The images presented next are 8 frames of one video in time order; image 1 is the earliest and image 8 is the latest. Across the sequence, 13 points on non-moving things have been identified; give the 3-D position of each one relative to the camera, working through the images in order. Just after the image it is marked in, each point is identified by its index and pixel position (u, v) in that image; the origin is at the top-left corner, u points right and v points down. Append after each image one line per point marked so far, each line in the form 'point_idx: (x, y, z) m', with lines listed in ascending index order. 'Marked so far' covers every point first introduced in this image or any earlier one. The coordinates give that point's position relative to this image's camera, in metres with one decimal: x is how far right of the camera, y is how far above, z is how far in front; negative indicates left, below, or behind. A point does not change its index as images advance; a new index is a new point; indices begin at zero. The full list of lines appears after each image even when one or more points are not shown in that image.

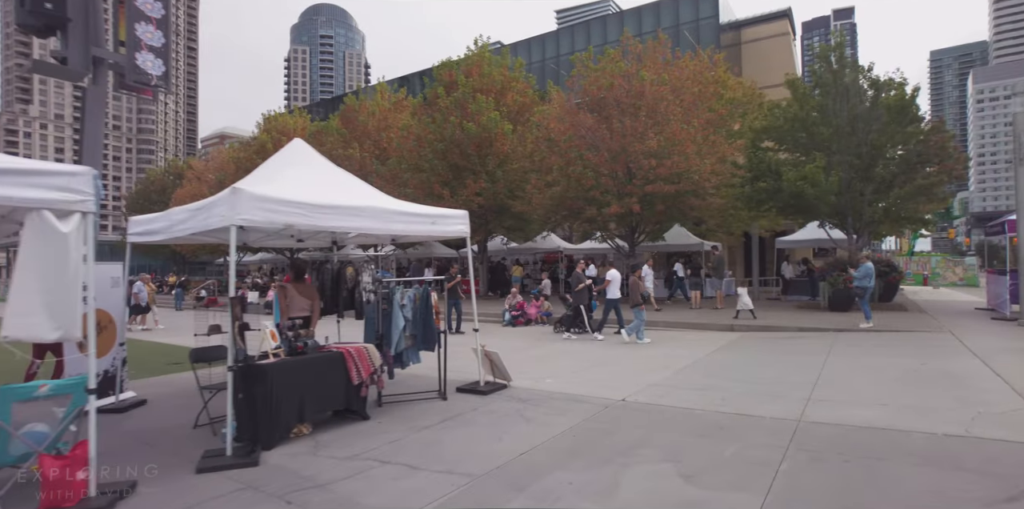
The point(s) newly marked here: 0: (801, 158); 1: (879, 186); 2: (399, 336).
0: (+9.8, +3.3, +18.4) m
1: (+11.9, +2.2, +17.6) m
2: (-1.4, -1.1, +6.9) m
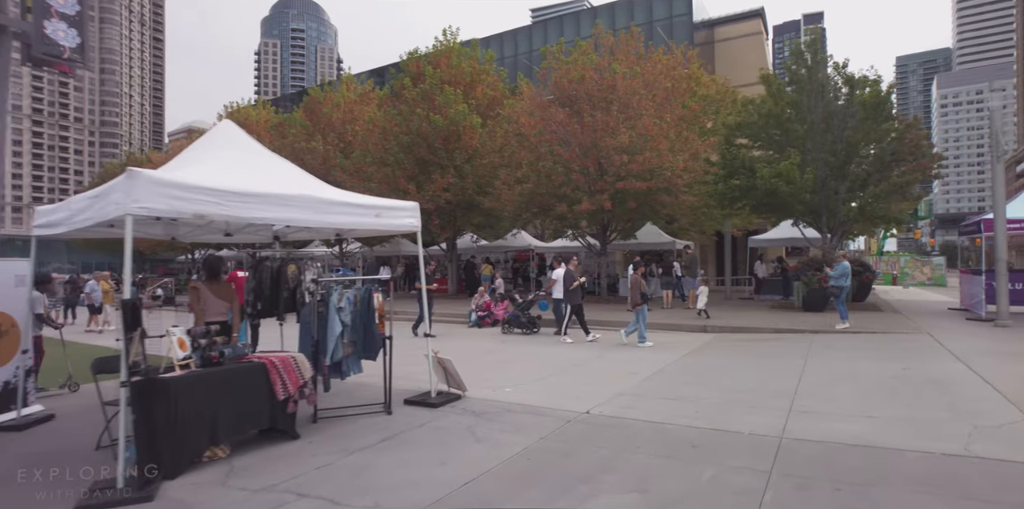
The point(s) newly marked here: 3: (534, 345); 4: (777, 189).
0: (+8.7, +3.3, +18.1) m
1: (+10.9, +2.3, +17.3) m
2: (-2.0, -1.0, +6.1) m
3: (+0.5, -1.9, +11.5) m
4: (+8.1, +2.0, +16.5) m
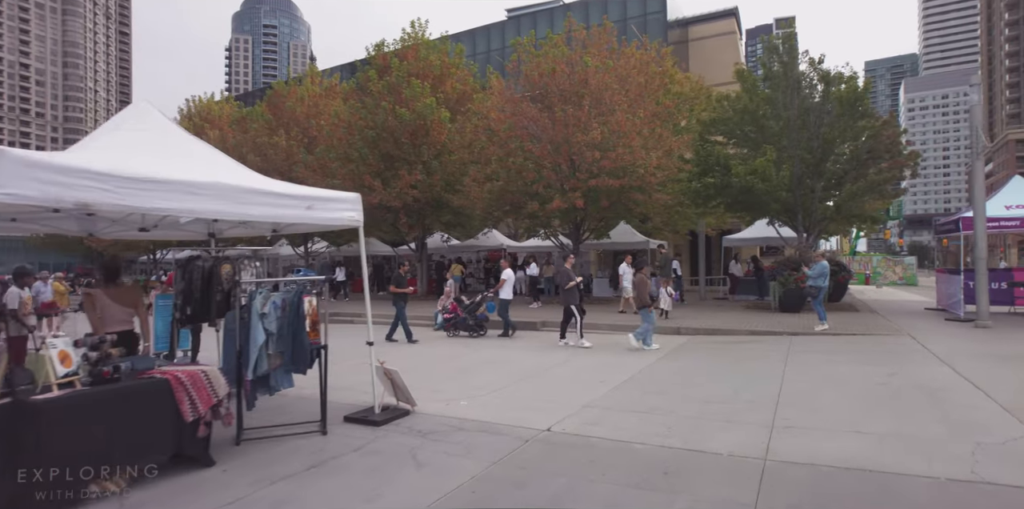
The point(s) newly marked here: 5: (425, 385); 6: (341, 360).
0: (+7.7, +3.3, +17.7) m
1: (+10.0, +2.3, +17.1) m
2: (-2.5, -1.0, +5.3) m
3: (-0.2, -1.9, +10.8) m
4: (+7.2, +2.1, +16.1) m
5: (-1.2, -1.8, +7.6) m
6: (-3.2, -2.0, +10.3) m
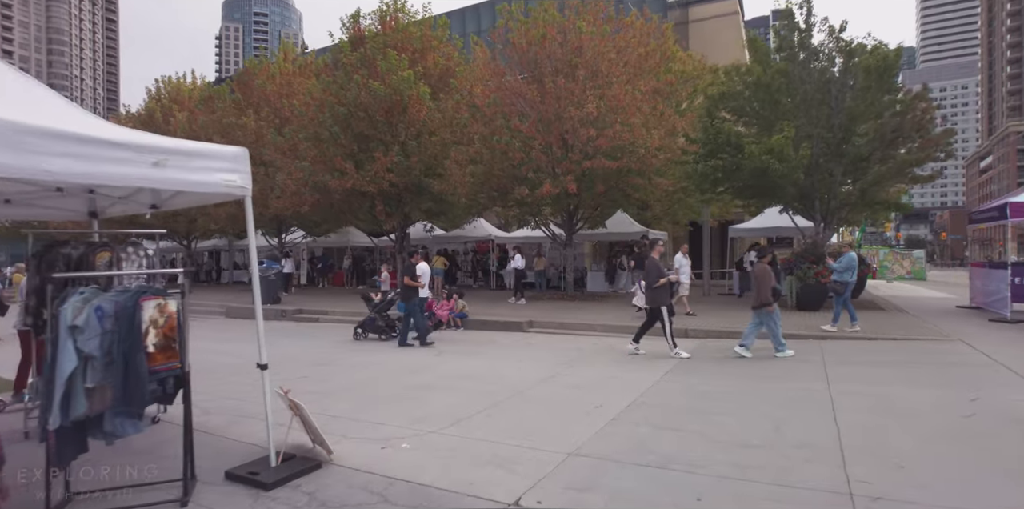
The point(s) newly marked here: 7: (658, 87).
0: (+7.3, +3.6, +15.8) m
1: (+9.5, +2.5, +15.3) m
2: (-2.8, -0.9, +3.4) m
3: (-0.6, -1.7, +9.0) m
4: (+6.8, +2.3, +14.3) m
5: (-1.5, -1.7, +5.7) m
6: (-3.6, -1.8, +8.4) m
7: (+4.7, +5.4, +17.4) m
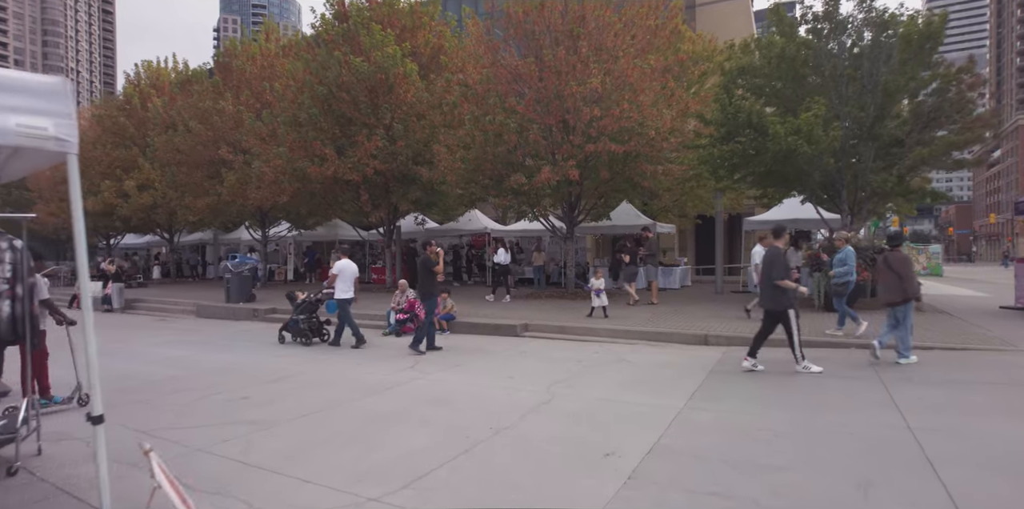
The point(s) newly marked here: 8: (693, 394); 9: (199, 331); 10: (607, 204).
0: (+7.2, +3.7, +14.3) m
1: (+9.4, +2.7, +13.7) m
2: (-3.0, -0.8, +1.9) m
3: (-0.8, -1.6, +7.5) m
4: (+6.6, +2.4, +12.7) m
5: (-1.7, -1.6, +4.2) m
6: (-3.8, -1.7, +6.9) m
7: (+4.6, +5.6, +15.8) m
8: (+2.1, -1.6, +6.2) m
9: (-7.4, -1.8, +12.7) m
10: (+2.9, +1.5, +16.6) m
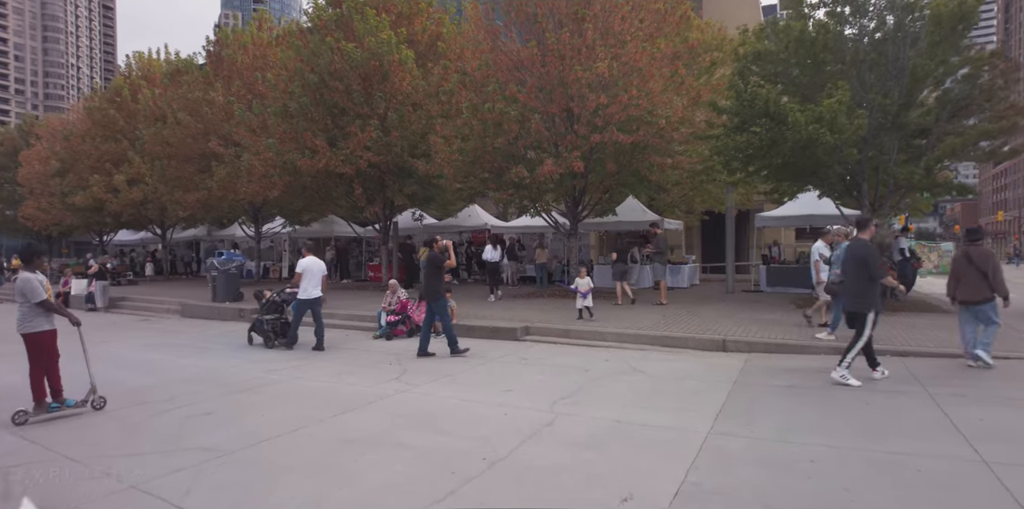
0: (+7.2, +3.8, +13.4) m
1: (+9.4, +2.7, +12.8) m
2: (-3.0, -0.8, +1.1) m
3: (-0.8, -1.6, +6.7) m
4: (+6.6, +2.5, +11.9) m
5: (-1.7, -1.6, +3.4) m
6: (-3.8, -1.7, +6.1) m
7: (+4.6, +5.6, +15.0) m
8: (+2.0, -1.6, +5.4) m
9: (-7.4, -1.7, +12.0) m
10: (+2.9, +1.6, +15.8) m
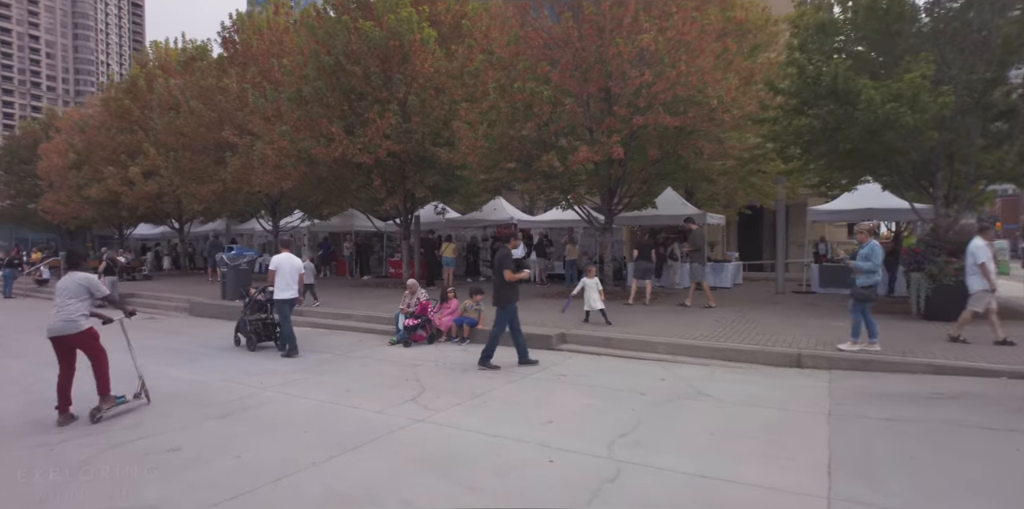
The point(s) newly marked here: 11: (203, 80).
0: (+7.9, +3.8, +11.9) m
1: (+10.1, +2.8, +11.2) m
2: (-2.8, -0.8, 0.0) m
3: (-0.4, -1.5, +5.5) m
4: (+7.3, +2.5, +10.3) m
5: (-1.4, -1.6, +2.3) m
6: (-3.4, -1.6, +5.1) m
7: (+5.4, +5.7, +13.5) m
8: (+2.4, -1.5, +4.1) m
9: (-6.7, -1.6, +11.0) m
10: (+3.7, +1.7, +14.4) m
11: (-11.2, +6.3, +19.7) m
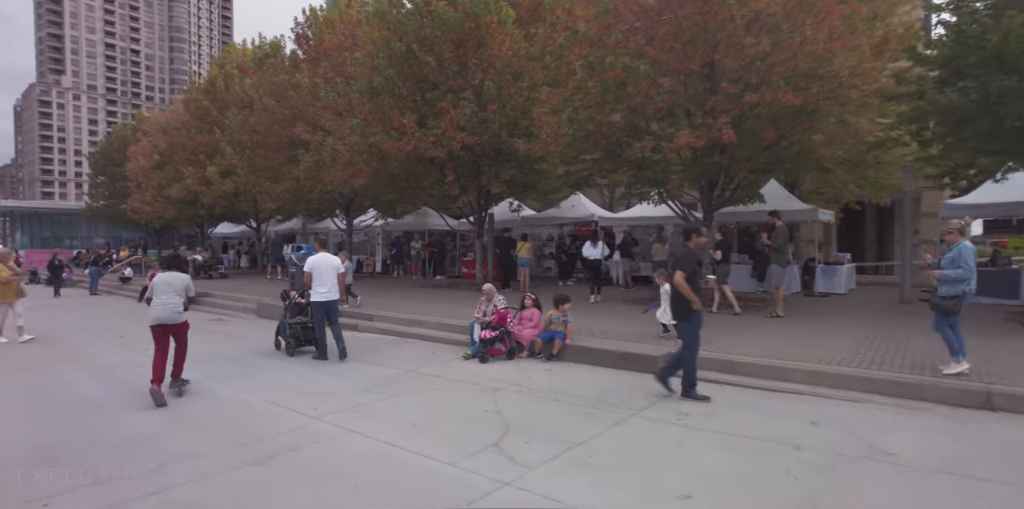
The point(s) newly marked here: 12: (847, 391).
0: (+9.5, +3.8, +9.5) m
1: (+11.6, +2.7, +8.6) m
2: (-2.6, -0.9, -0.9) m
3: (+0.5, -1.6, +4.2) m
4: (+8.7, +2.5, +8.1) m
5: (-0.9, -1.6, +1.2) m
6: (-2.5, -1.7, +4.2) m
7: (+7.2, +5.7, +11.4) m
8: (+3.1, -1.6, +2.5) m
9: (-5.1, -1.6, +10.5) m
10: (+5.7, +1.7, +12.5) m
11: (-8.4, +6.4, +19.6) m
12: (+3.9, -1.5, +6.2) m
